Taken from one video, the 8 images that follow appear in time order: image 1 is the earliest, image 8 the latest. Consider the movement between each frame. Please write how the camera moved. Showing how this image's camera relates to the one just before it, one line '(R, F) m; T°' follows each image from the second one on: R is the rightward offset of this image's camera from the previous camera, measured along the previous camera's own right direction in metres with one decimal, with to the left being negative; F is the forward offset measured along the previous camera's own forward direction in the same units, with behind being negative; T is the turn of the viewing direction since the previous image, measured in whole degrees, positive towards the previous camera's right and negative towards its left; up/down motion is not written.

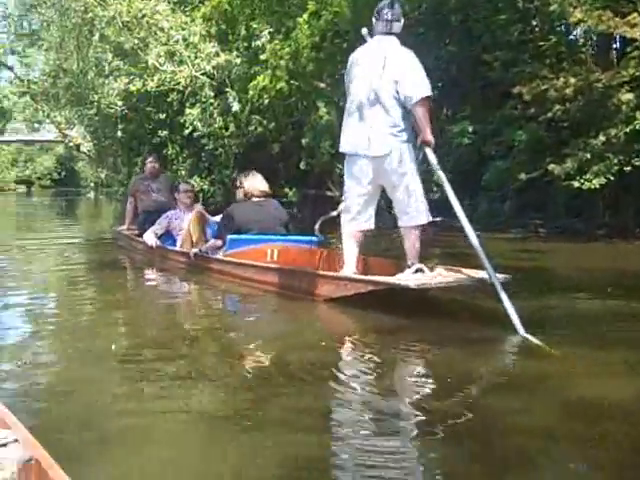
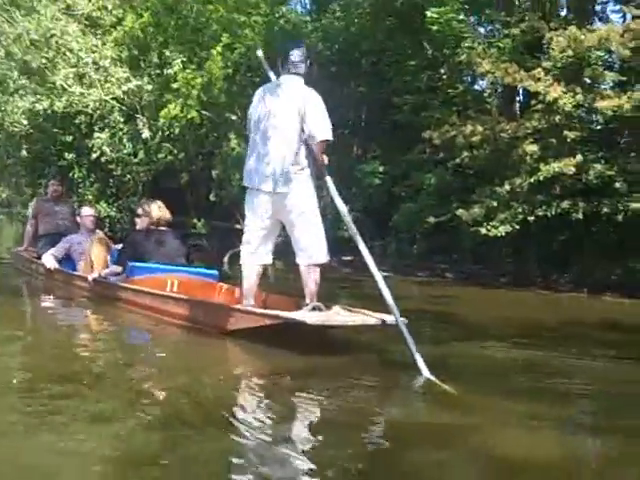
(-0.1, 0.0) m; +6°
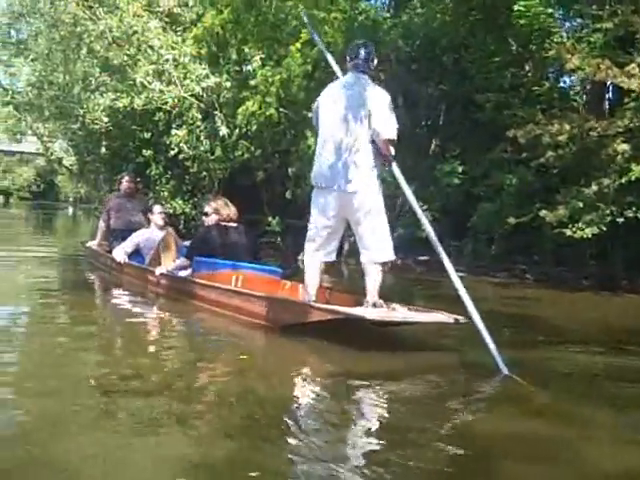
(0.0, +0.3) m; -5°
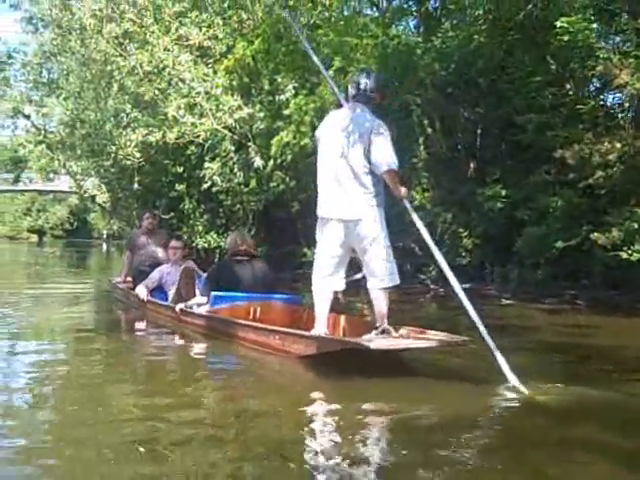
(-0.1, +0.4) m; -2°
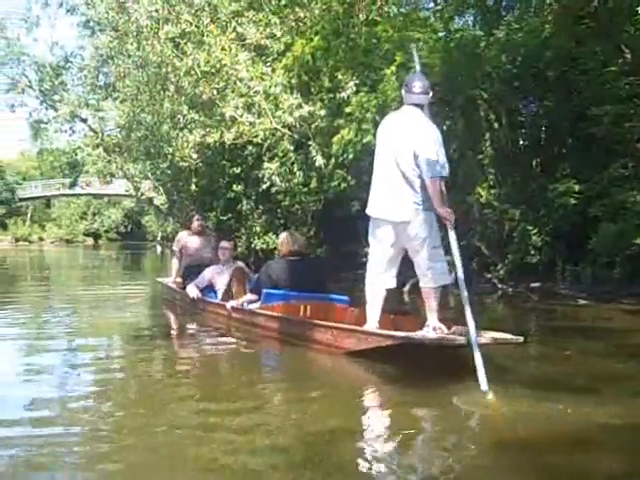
(-0.2, +0.4) m; -3°
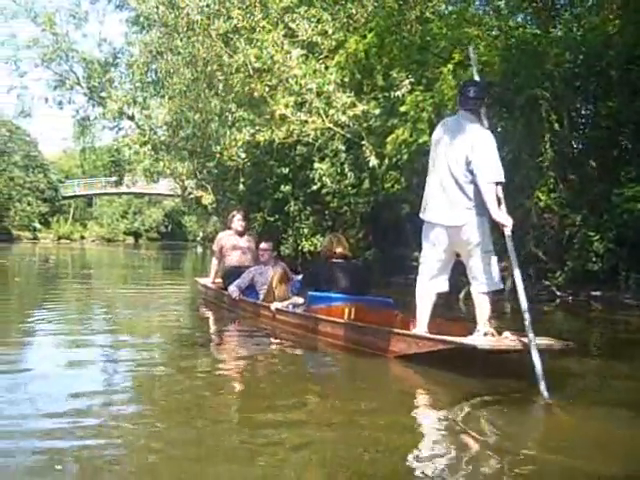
(-0.2, +0.4) m; -2°
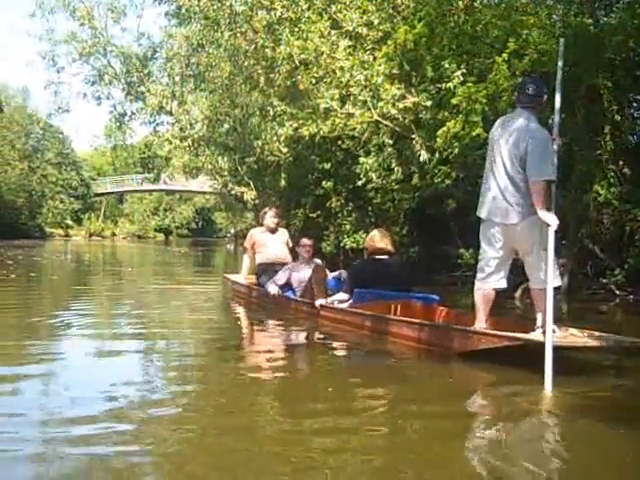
(-0.4, +0.5) m; -2°
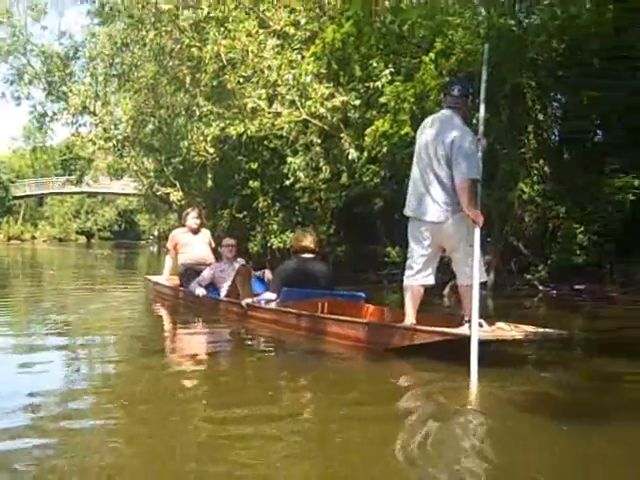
(-0.1, 0.0) m; +5°
